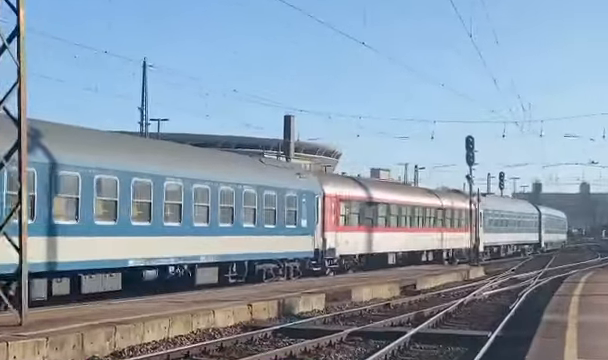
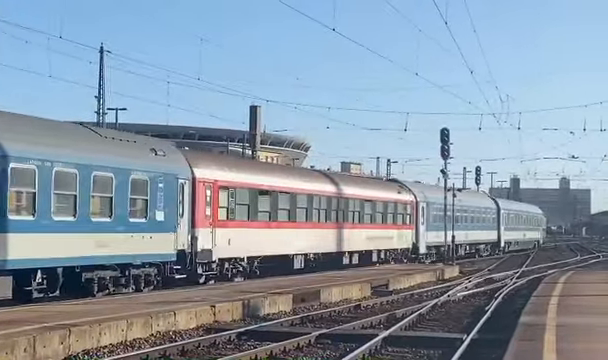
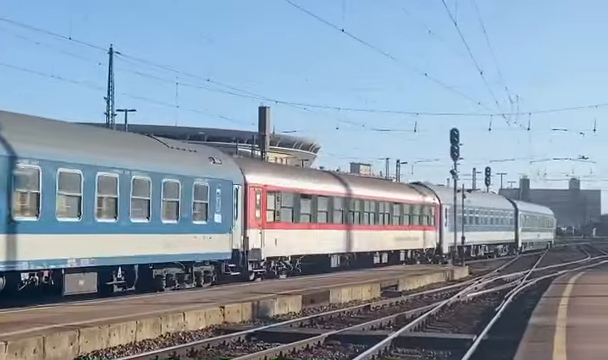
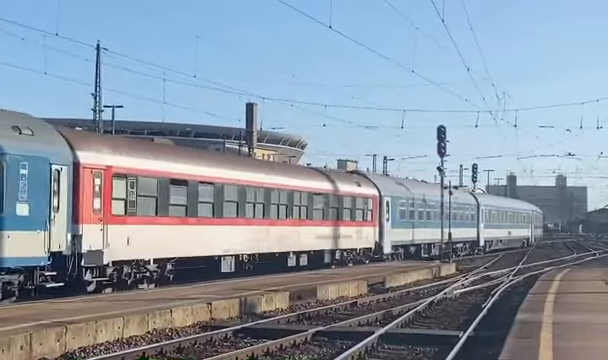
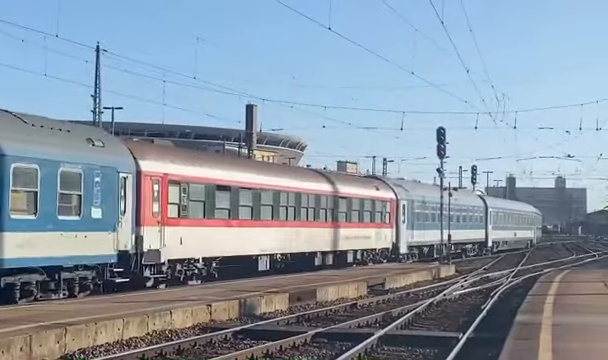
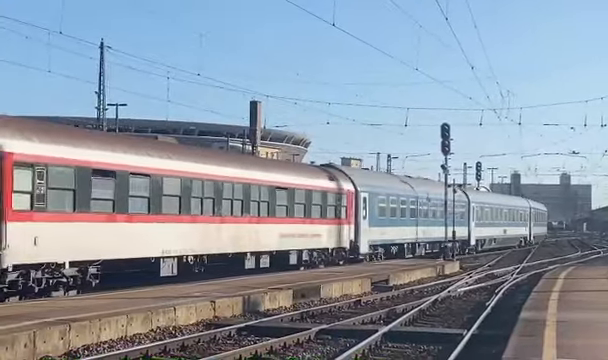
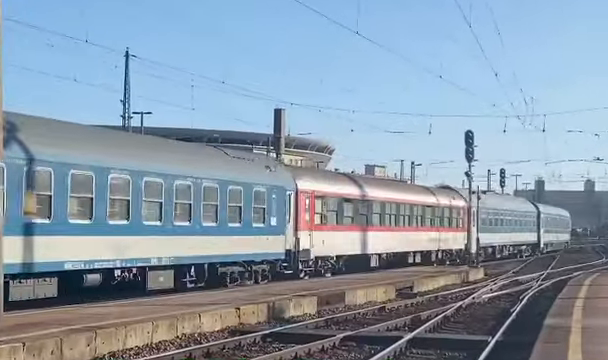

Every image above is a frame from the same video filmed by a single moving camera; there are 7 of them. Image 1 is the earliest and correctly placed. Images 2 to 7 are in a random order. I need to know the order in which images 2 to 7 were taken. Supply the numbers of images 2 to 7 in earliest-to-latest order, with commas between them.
7, 3, 2, 5, 4, 6
